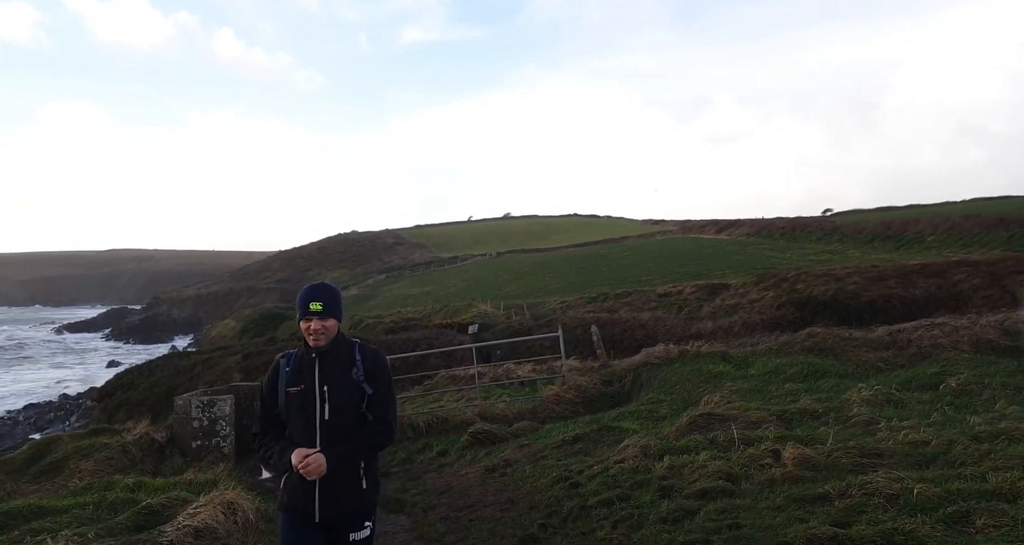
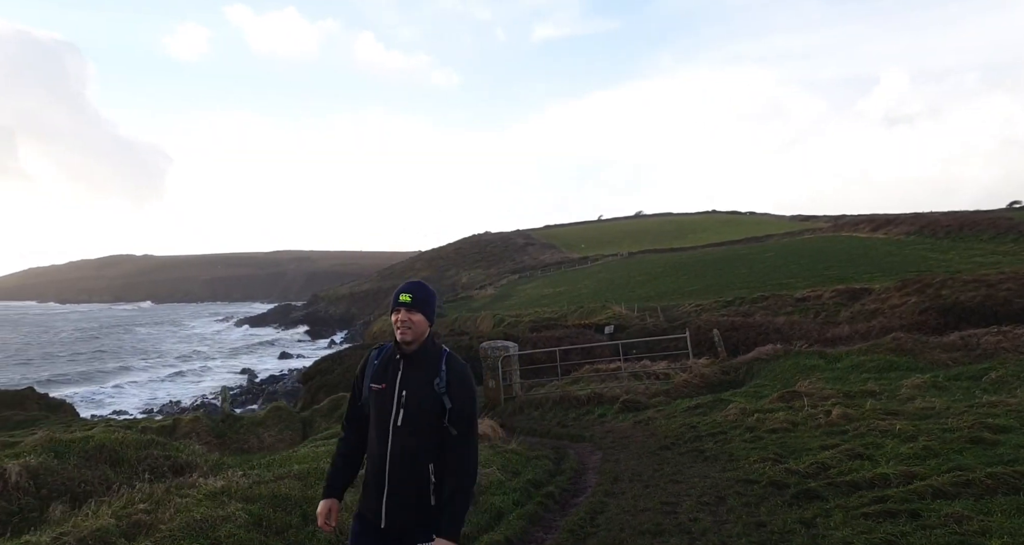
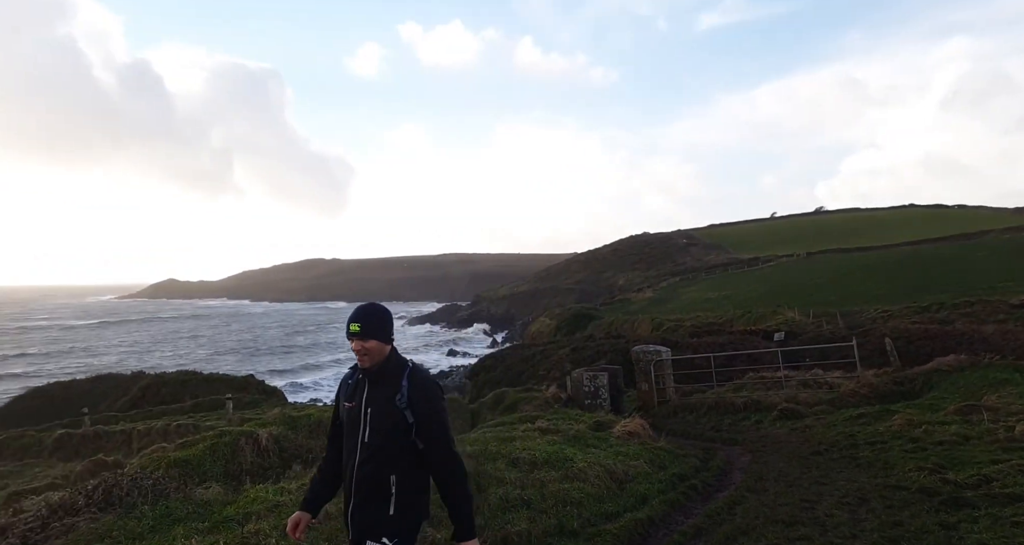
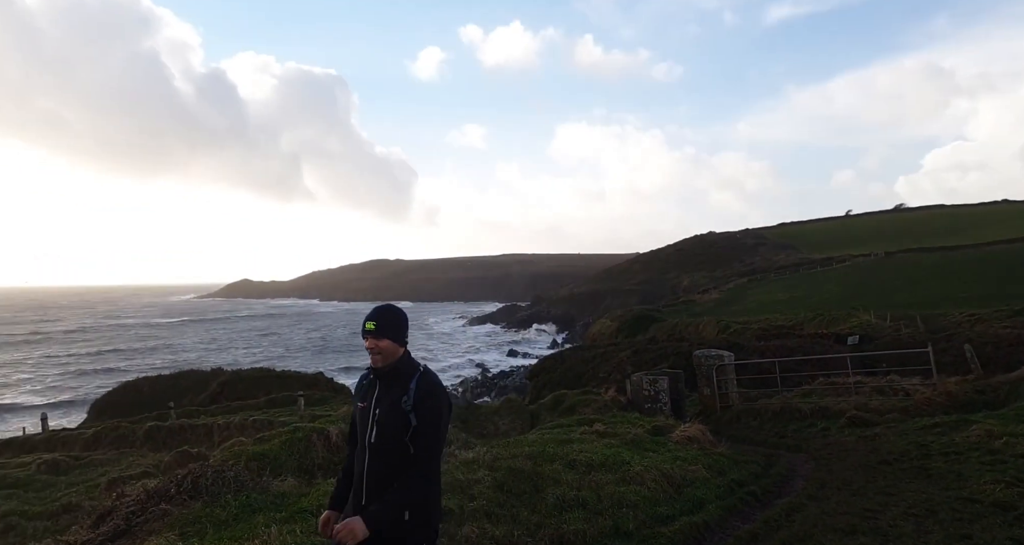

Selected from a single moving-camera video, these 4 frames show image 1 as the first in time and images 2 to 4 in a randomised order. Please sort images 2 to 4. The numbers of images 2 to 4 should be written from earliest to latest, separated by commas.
2, 3, 4
